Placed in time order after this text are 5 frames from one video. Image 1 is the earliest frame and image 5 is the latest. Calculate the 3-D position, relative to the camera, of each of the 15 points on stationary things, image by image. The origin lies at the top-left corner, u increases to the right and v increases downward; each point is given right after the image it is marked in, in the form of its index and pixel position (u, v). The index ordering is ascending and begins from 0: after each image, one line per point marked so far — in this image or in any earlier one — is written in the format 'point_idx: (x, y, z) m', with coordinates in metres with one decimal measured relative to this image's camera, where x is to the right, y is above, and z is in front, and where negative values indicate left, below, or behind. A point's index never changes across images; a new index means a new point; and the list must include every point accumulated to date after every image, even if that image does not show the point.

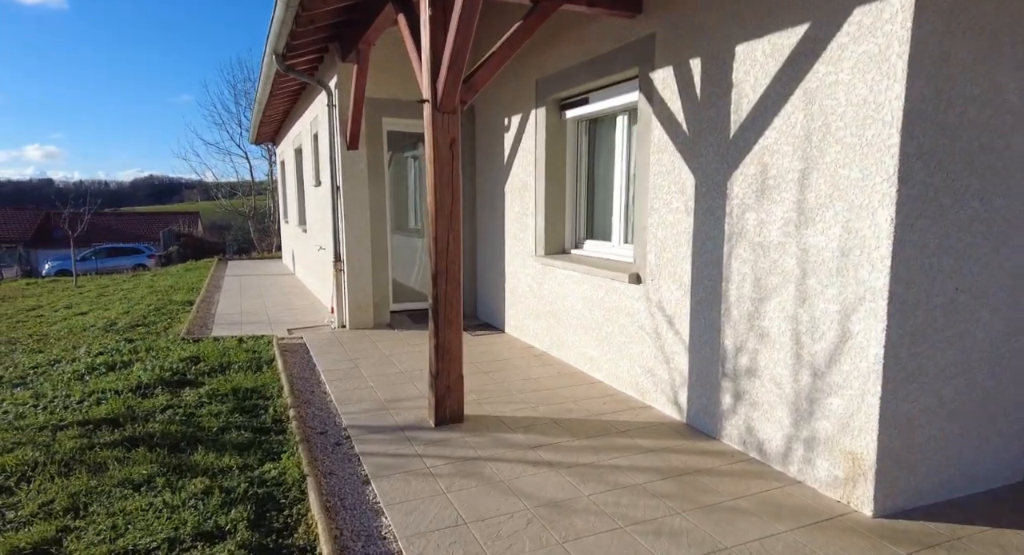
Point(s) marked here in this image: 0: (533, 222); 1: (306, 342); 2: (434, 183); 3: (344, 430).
0: (+0.2, +0.5, +5.8) m
1: (-1.9, -0.6, +6.2) m
2: (-0.4, +0.5, +3.7) m
3: (-1.0, -0.9, +3.9) m
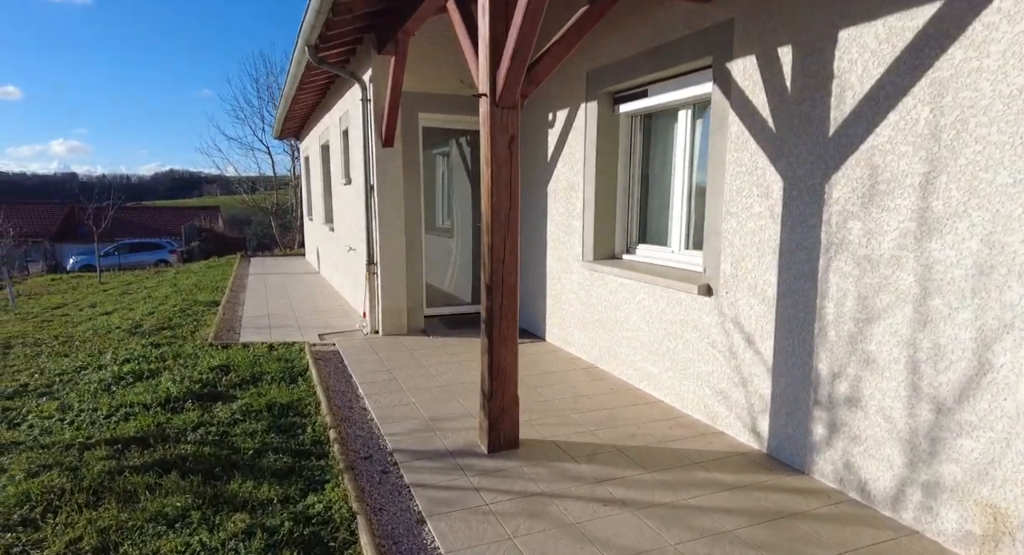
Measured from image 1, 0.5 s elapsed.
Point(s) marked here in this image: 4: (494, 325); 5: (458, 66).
0: (+0.5, +0.4, +5.4) m
1: (-1.5, -0.6, +5.9) m
2: (-0.1, +0.5, +3.4) m
3: (-0.6, -0.9, +3.5) m
4: (-0.1, -0.2, +3.5) m
5: (-0.5, +2.0, +6.3) m
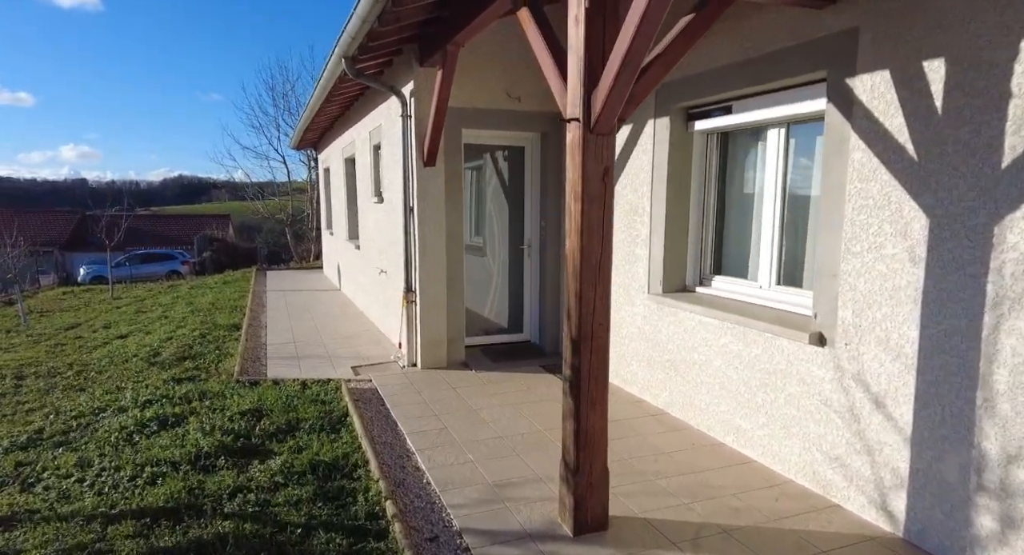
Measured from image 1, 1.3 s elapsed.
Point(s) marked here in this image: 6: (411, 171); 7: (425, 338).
0: (+1.0, +0.2, +4.9) m
1: (-1.1, -0.9, +5.4) m
2: (+0.3, +0.2, +2.9) m
3: (-0.2, -1.2, +3.0) m
4: (+0.3, -0.5, +3.0) m
5: (-0.1, +1.7, +5.8) m
6: (-0.9, +0.9, +5.8) m
7: (-0.8, -0.5, +5.9) m
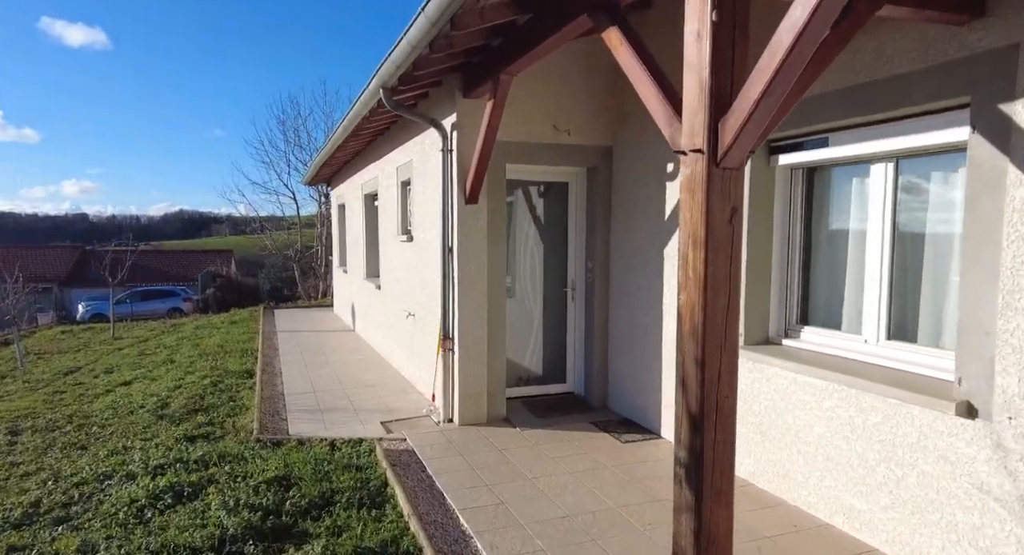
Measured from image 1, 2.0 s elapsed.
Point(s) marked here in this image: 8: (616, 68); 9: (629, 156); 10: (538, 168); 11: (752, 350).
0: (+1.4, -0.2, +4.4) m
1: (-0.7, -1.2, +4.8) m
2: (+0.7, 0.0, +2.4) m
3: (+0.1, -1.4, +2.5) m
4: (+0.7, -0.7, +2.4) m
5: (+0.3, +1.3, +5.4) m
6: (-0.5, +0.5, +5.4) m
7: (-0.4, -0.9, +5.4) m
8: (+0.9, +1.7, +5.6) m
9: (+0.9, +1.0, +5.4) m
10: (+0.2, +0.9, +5.6) m
11: (+1.5, -0.4, +4.1) m
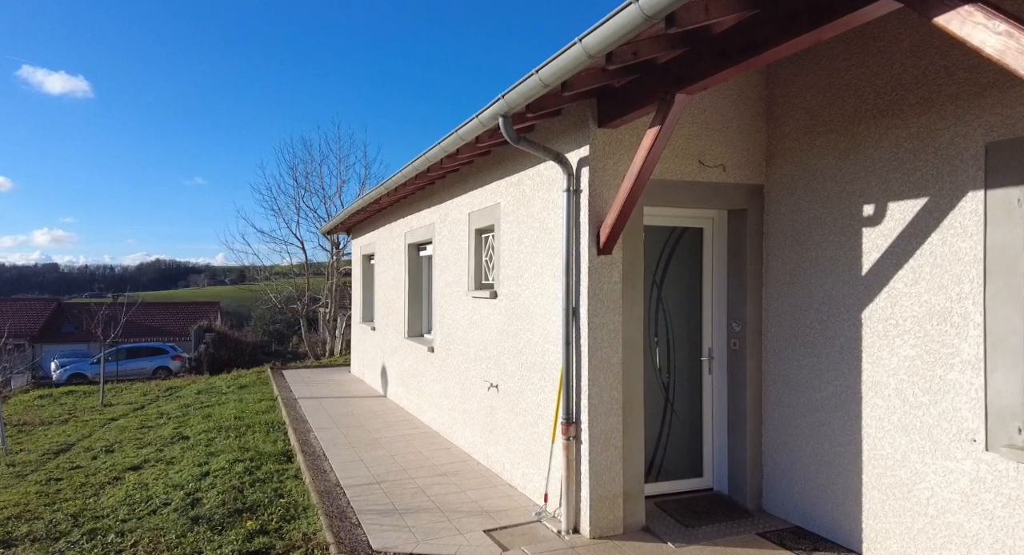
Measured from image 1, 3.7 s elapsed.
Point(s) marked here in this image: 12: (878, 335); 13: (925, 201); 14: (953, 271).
0: (+2.3, -0.5, +3.4) m
1: (+0.2, -1.6, +3.7) m
2: (+1.7, -0.2, +1.4) m
3: (+1.2, -1.6, +1.3) m
4: (+1.7, -0.9, +1.4) m
5: (+1.2, +0.9, +4.5) m
6: (+0.4, +0.1, +4.4) m
7: (+0.5, -1.4, +4.2) m
8: (+1.8, +1.3, +4.7) m
9: (+1.9, +0.5, +4.5) m
10: (+1.1, +0.4, +4.7) m
11: (+2.4, -0.8, +3.1) m
12: (+2.1, -0.3, +3.9) m
13: (+2.2, +0.4, +3.5) m
14: (+2.3, 0.0, +3.5) m
